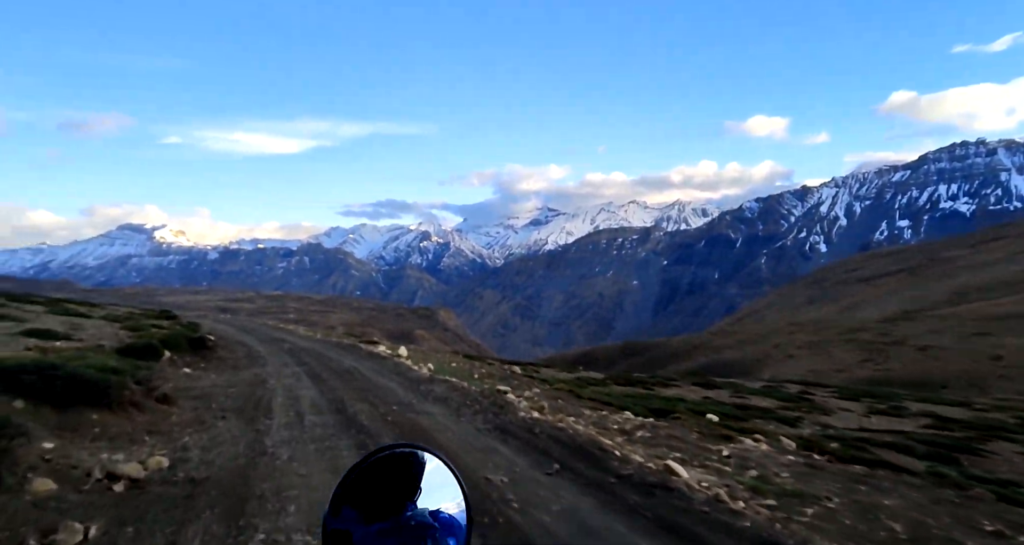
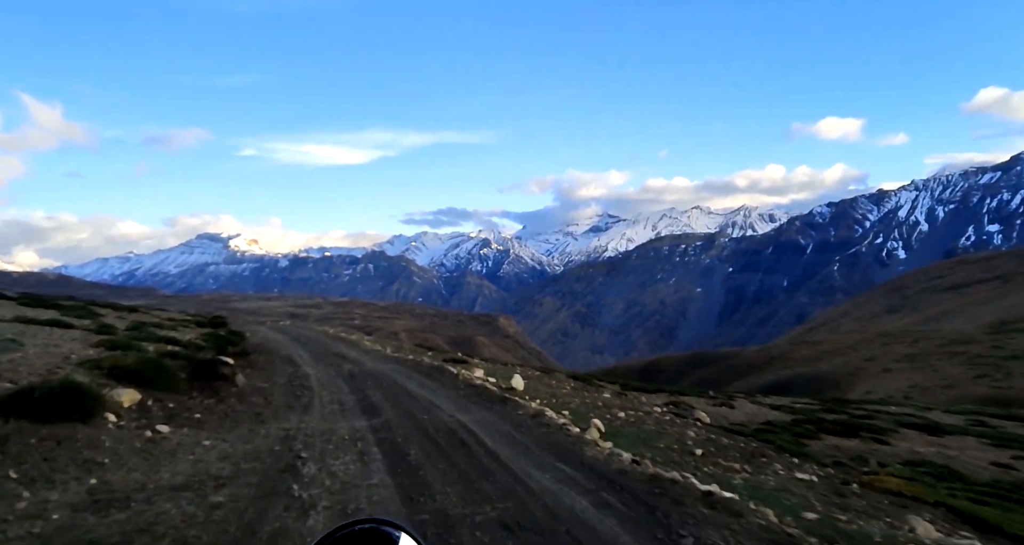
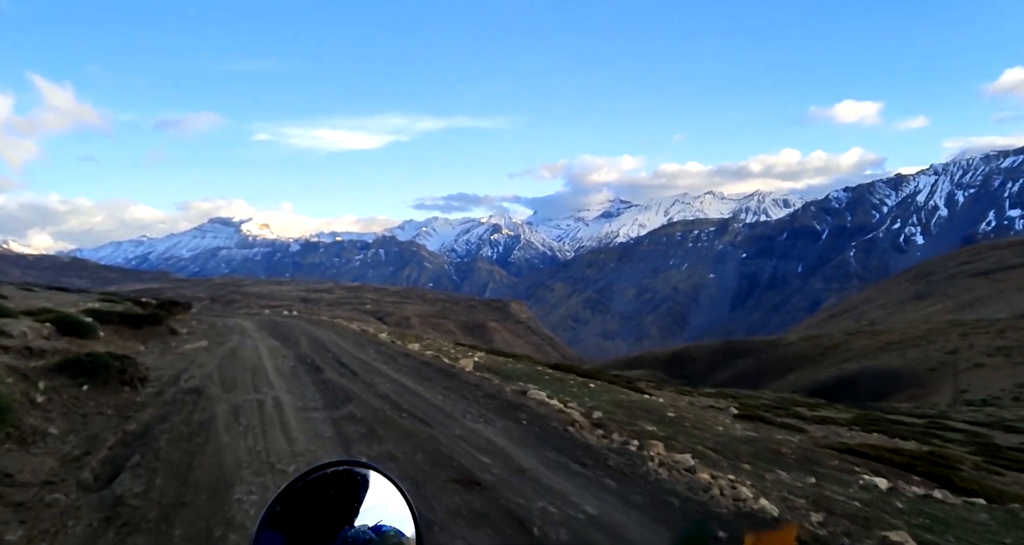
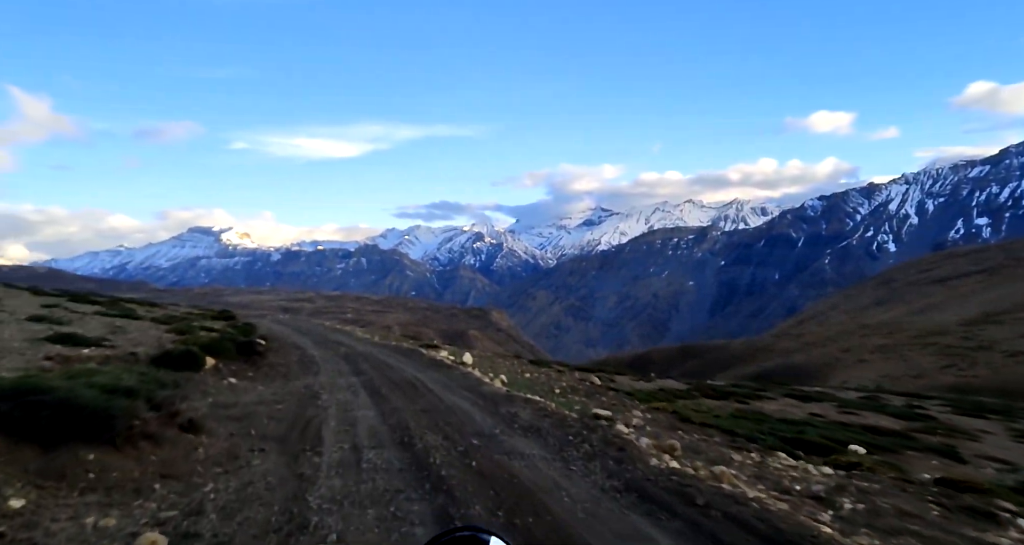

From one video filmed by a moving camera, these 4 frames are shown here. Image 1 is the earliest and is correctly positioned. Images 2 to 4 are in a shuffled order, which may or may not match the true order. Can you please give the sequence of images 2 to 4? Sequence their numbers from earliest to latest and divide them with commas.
4, 2, 3
